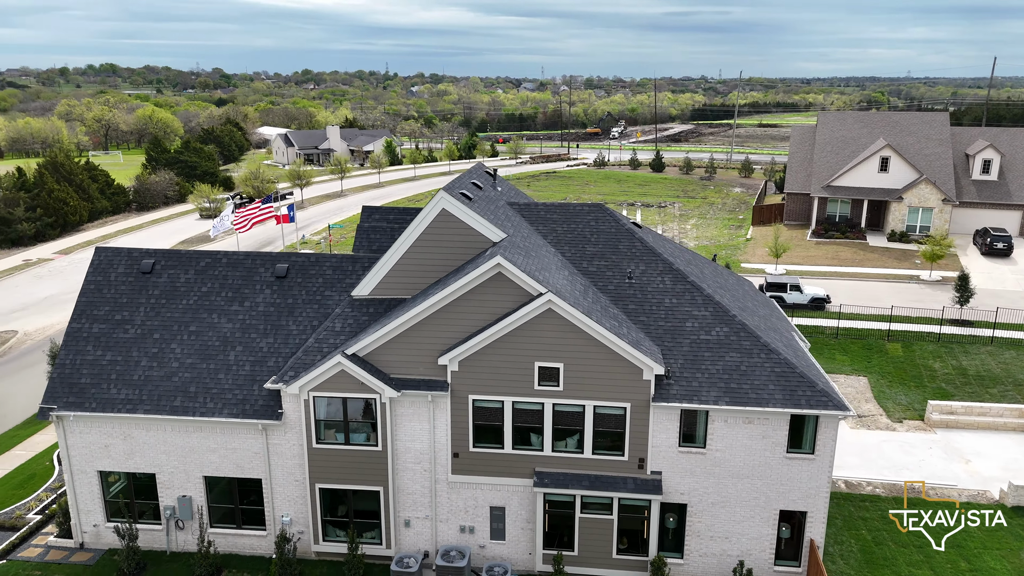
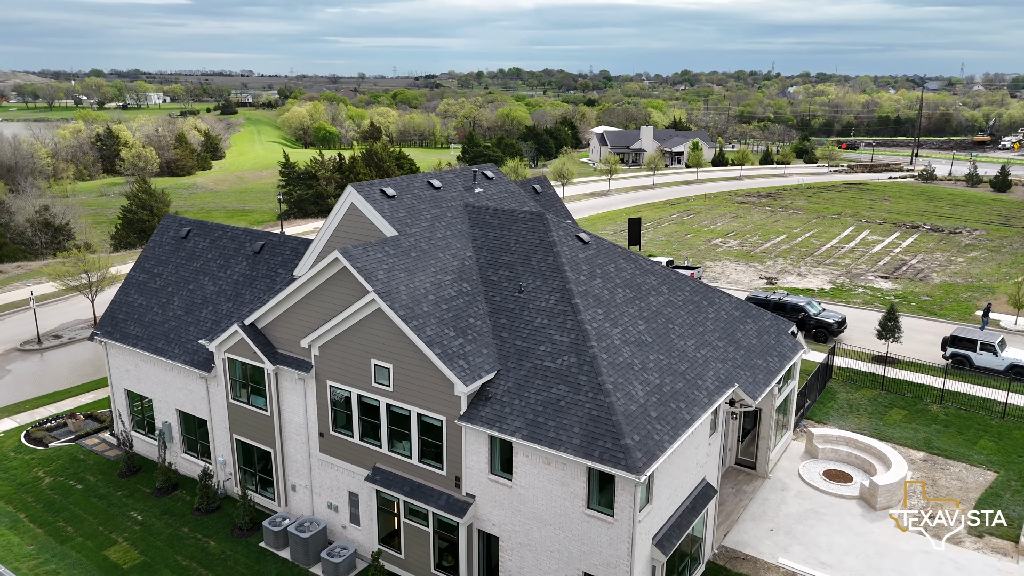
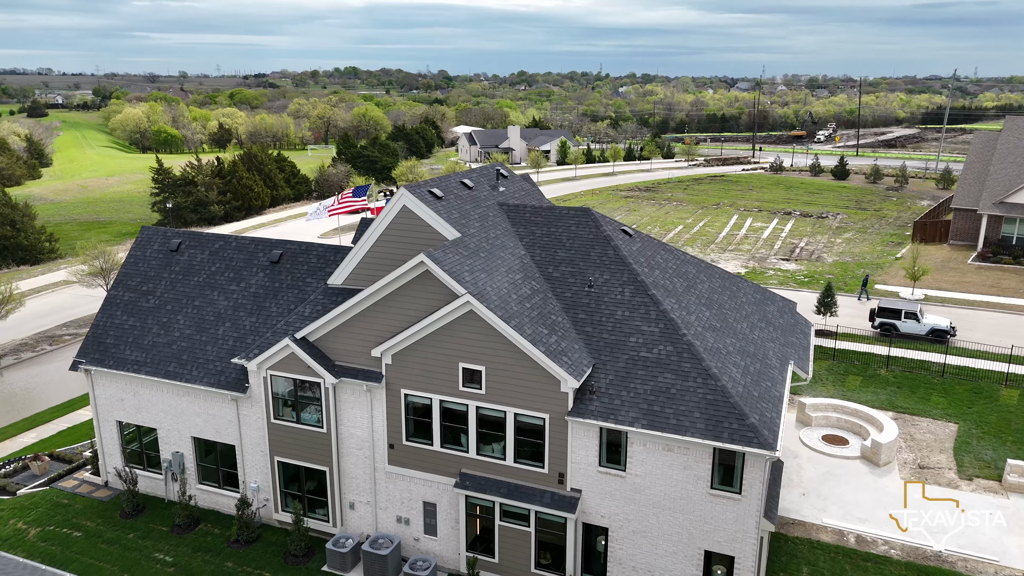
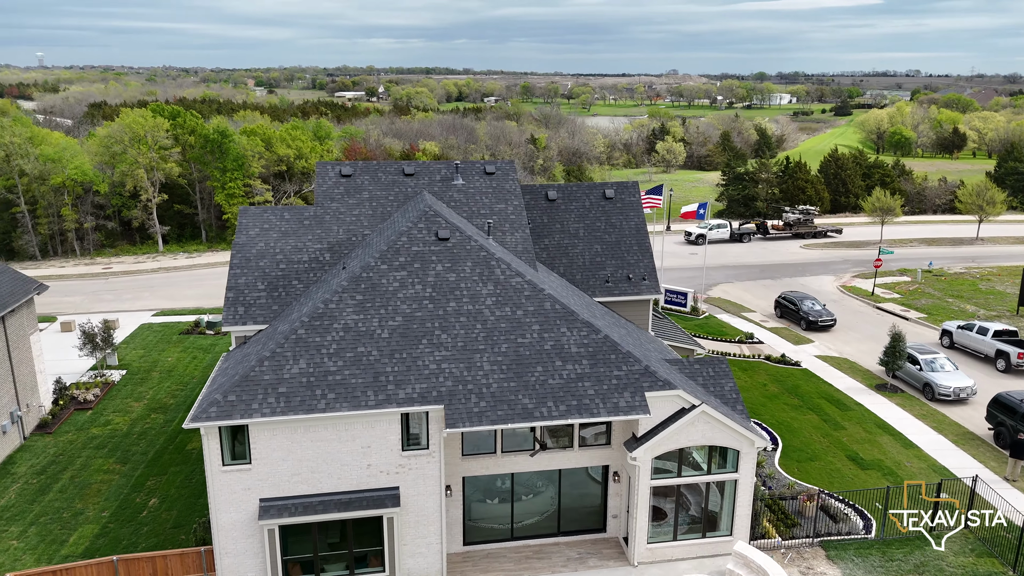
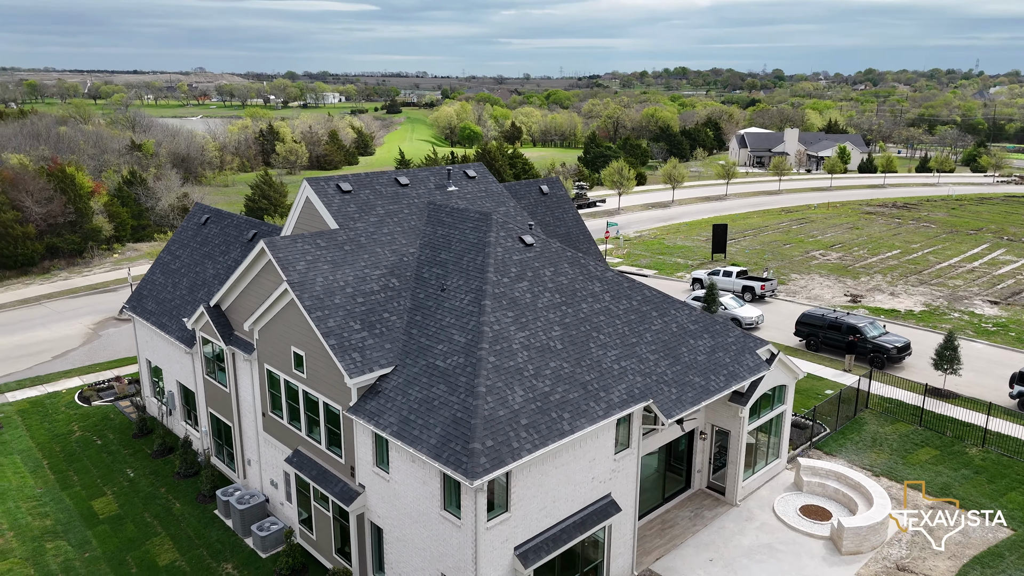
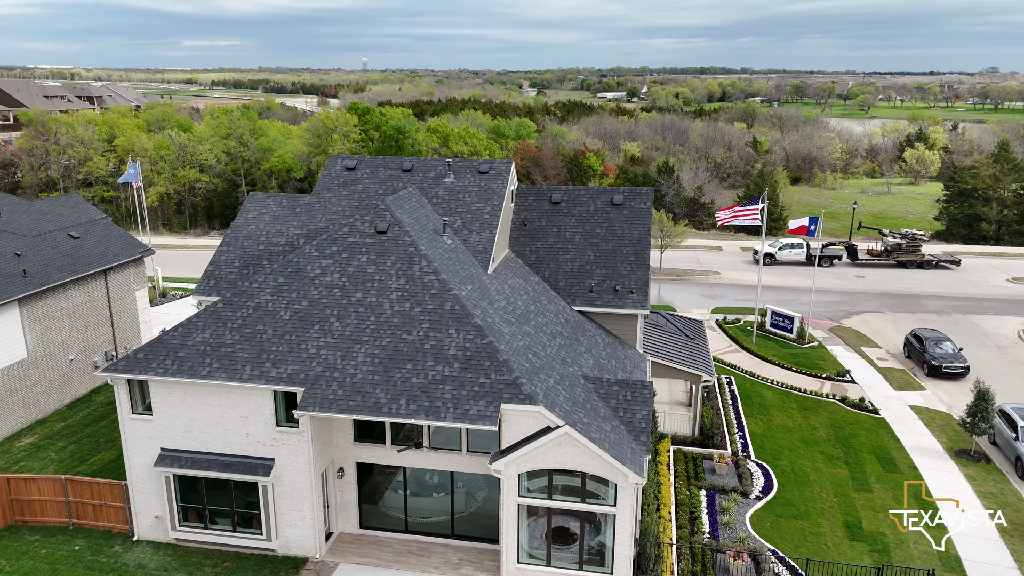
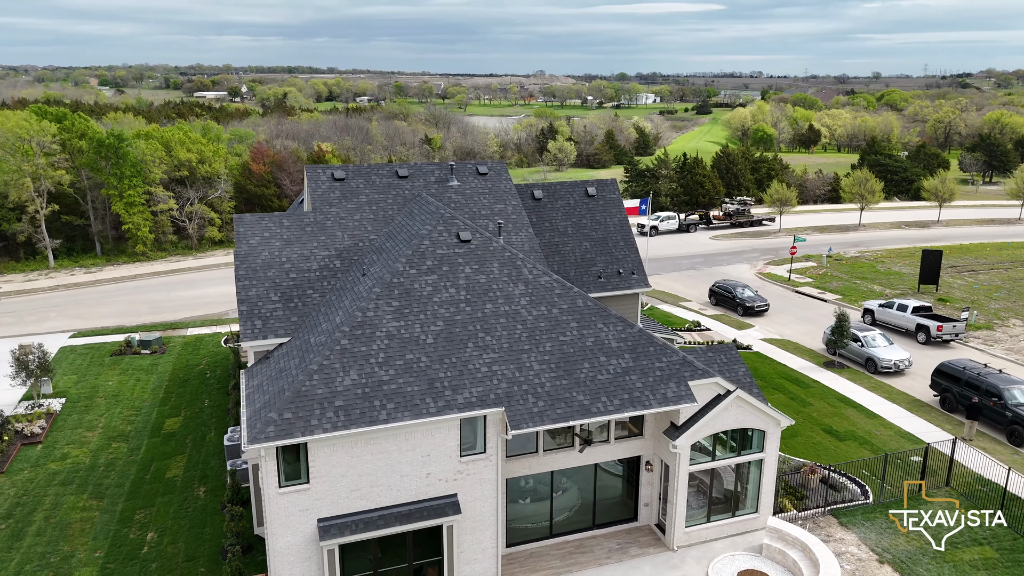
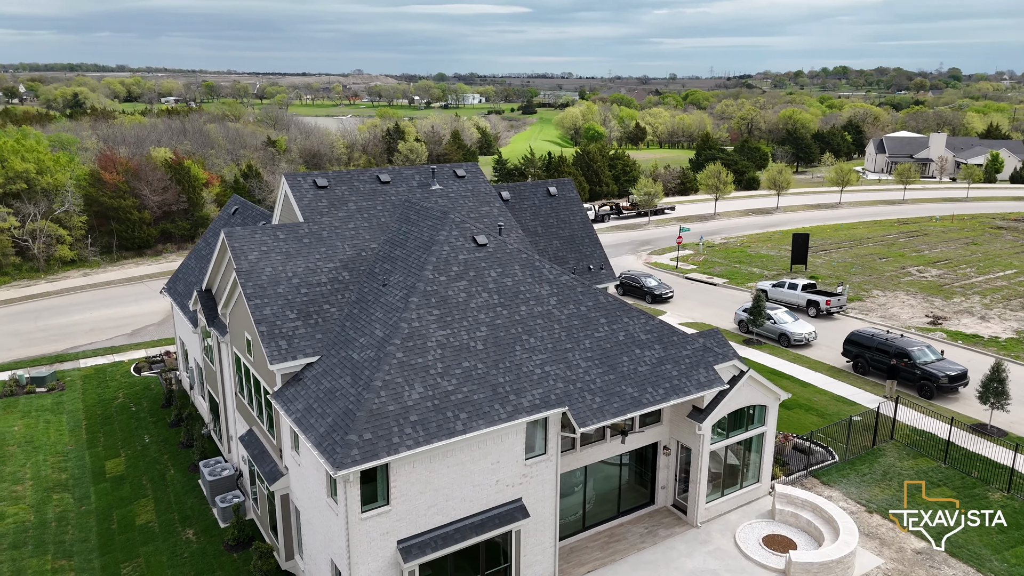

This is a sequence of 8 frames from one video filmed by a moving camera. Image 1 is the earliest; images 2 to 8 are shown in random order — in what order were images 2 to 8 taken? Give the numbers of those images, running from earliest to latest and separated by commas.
3, 2, 5, 8, 7, 4, 6
